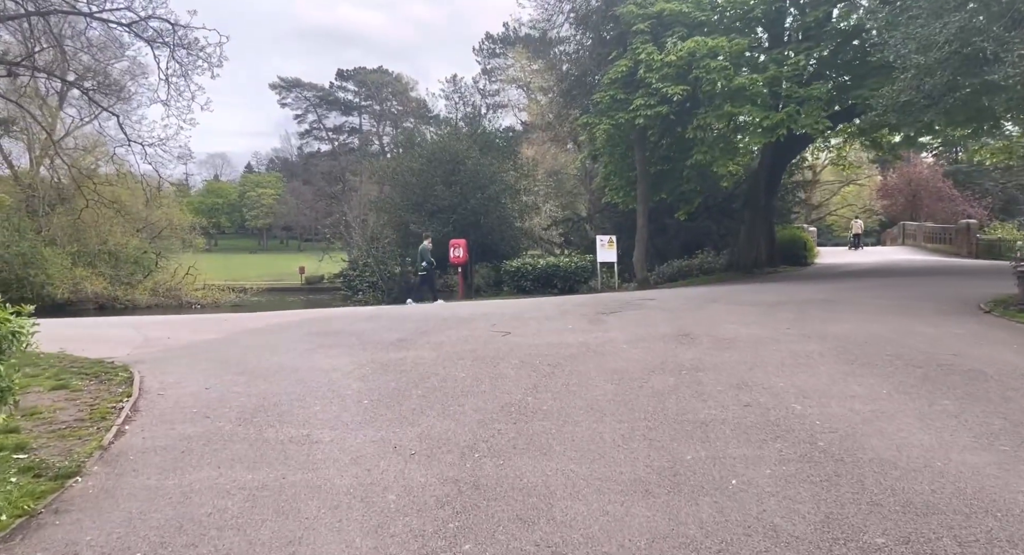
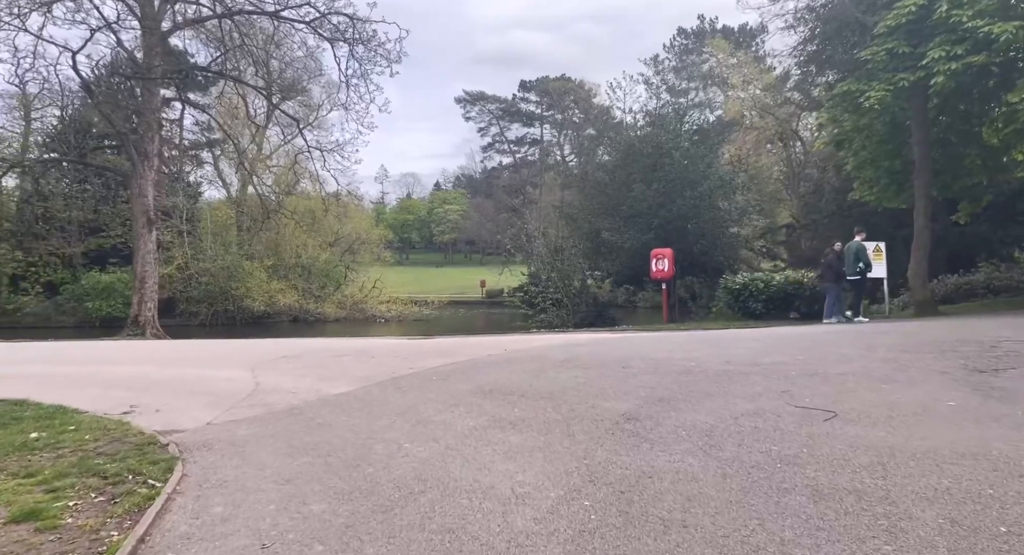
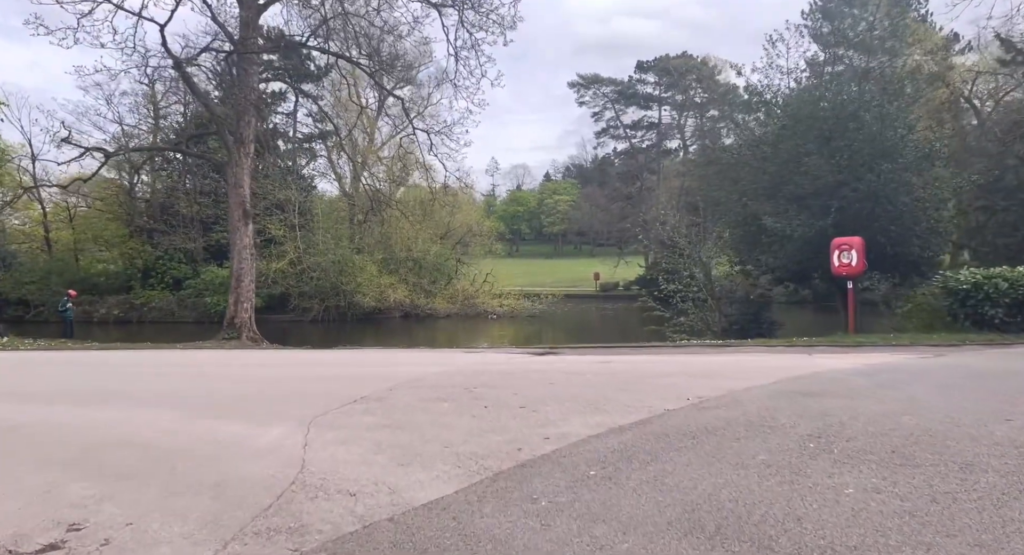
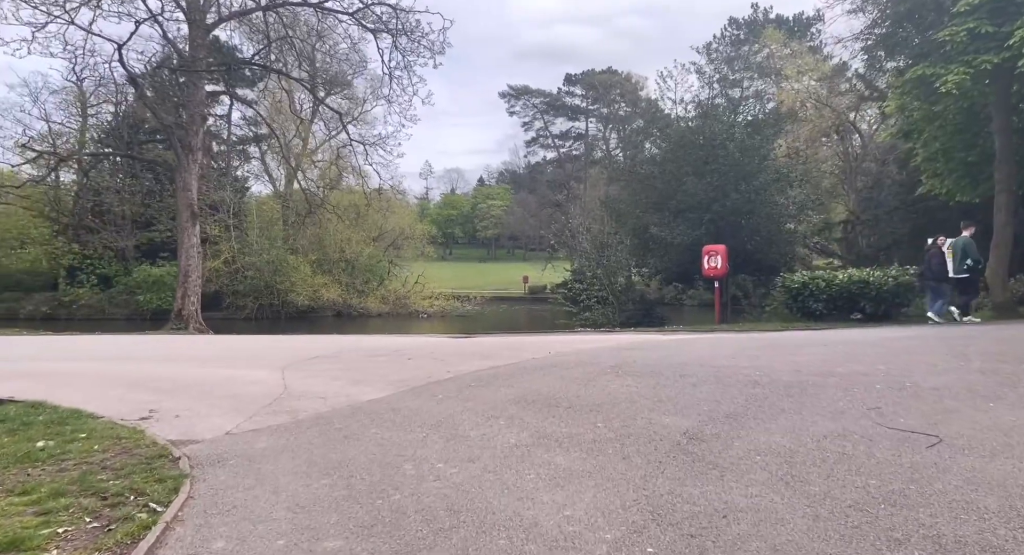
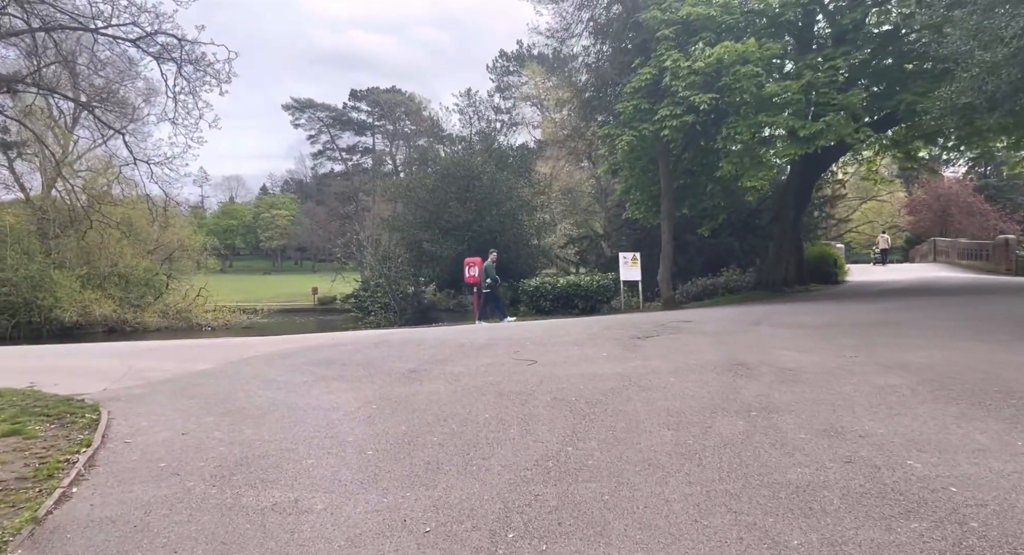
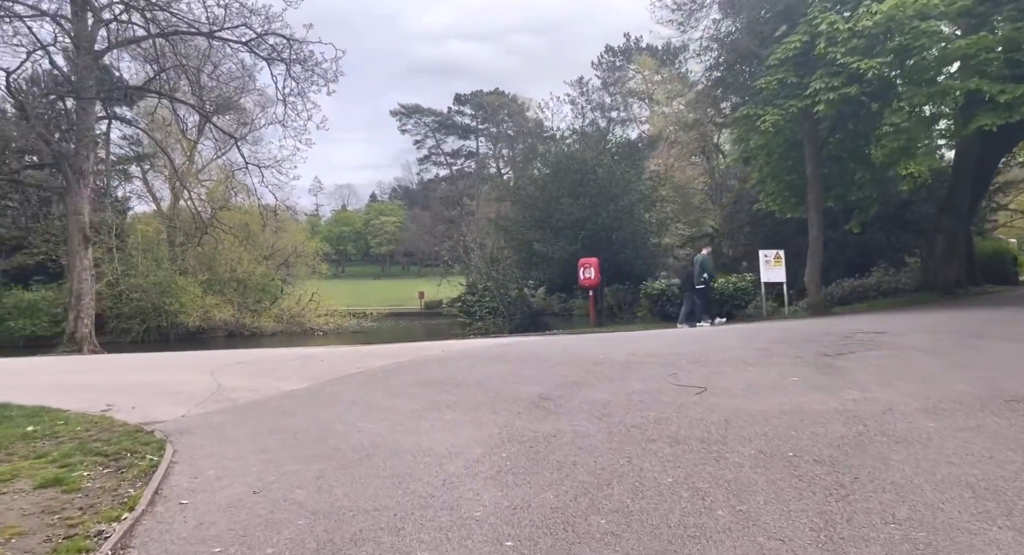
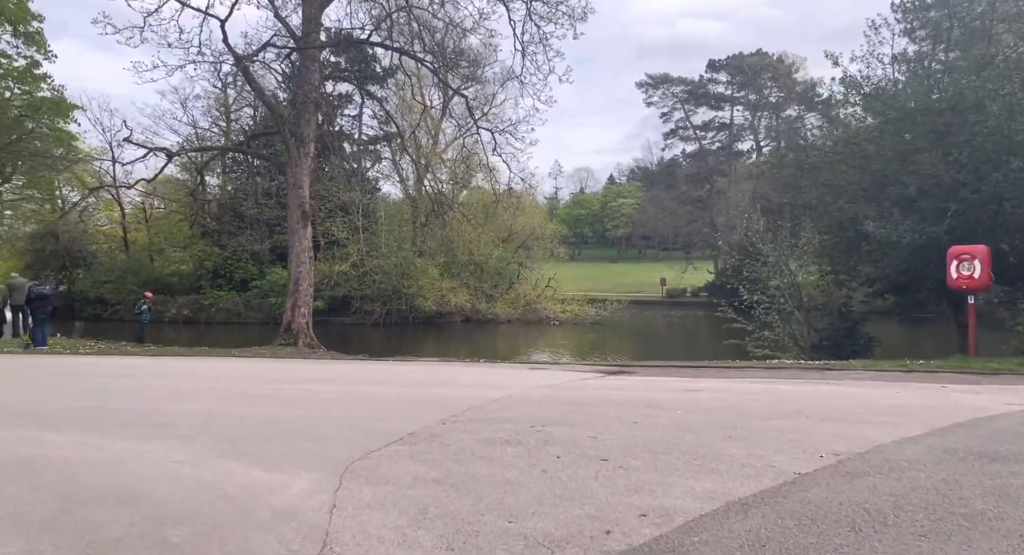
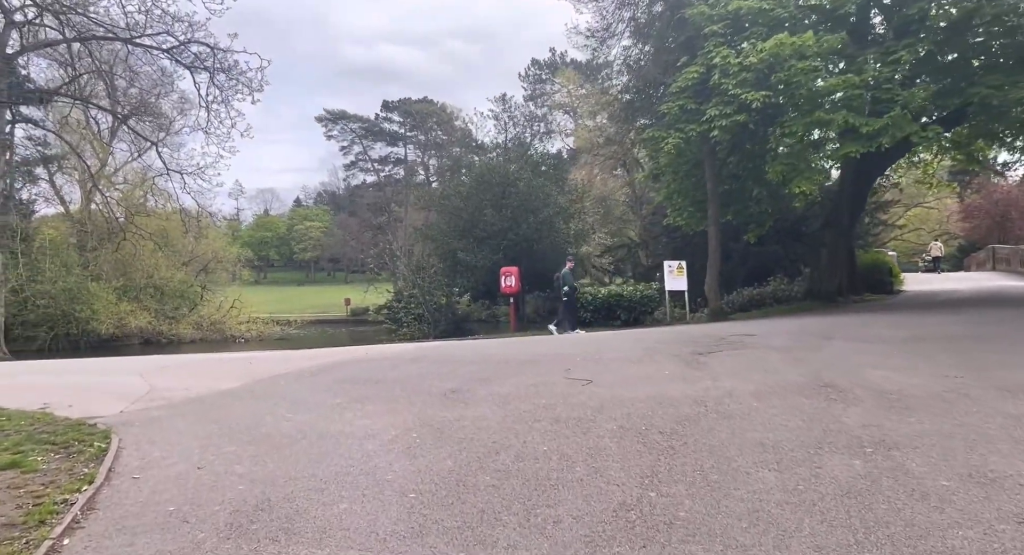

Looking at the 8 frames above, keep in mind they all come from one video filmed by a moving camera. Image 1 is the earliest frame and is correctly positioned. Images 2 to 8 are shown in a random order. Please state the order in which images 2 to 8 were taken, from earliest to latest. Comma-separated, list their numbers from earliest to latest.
5, 8, 6, 2, 4, 3, 7
